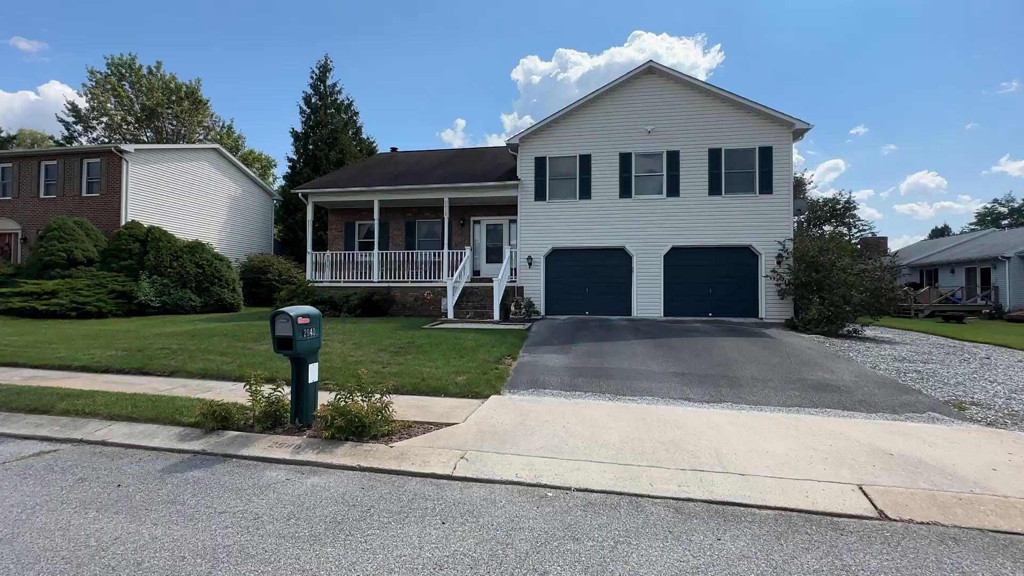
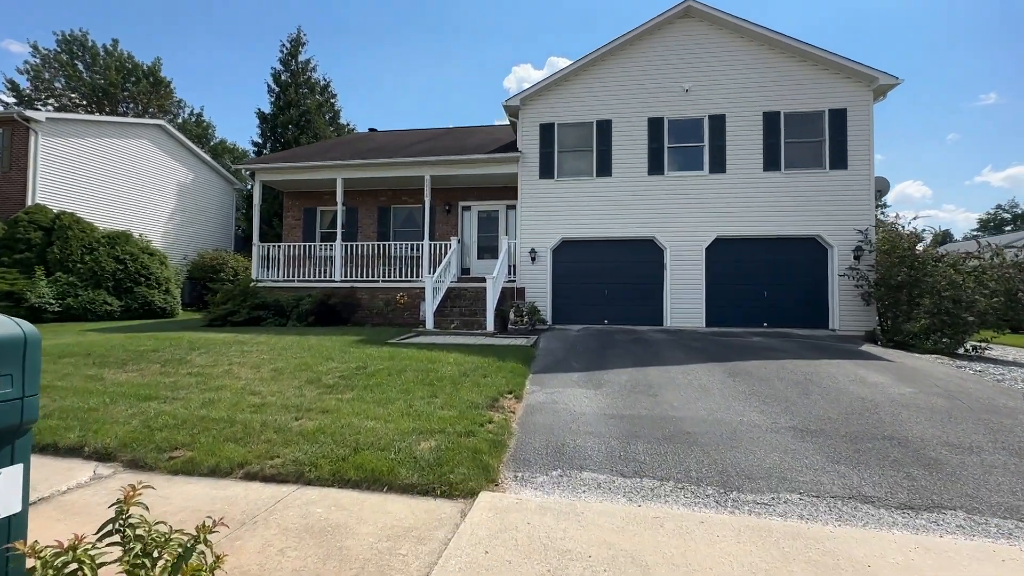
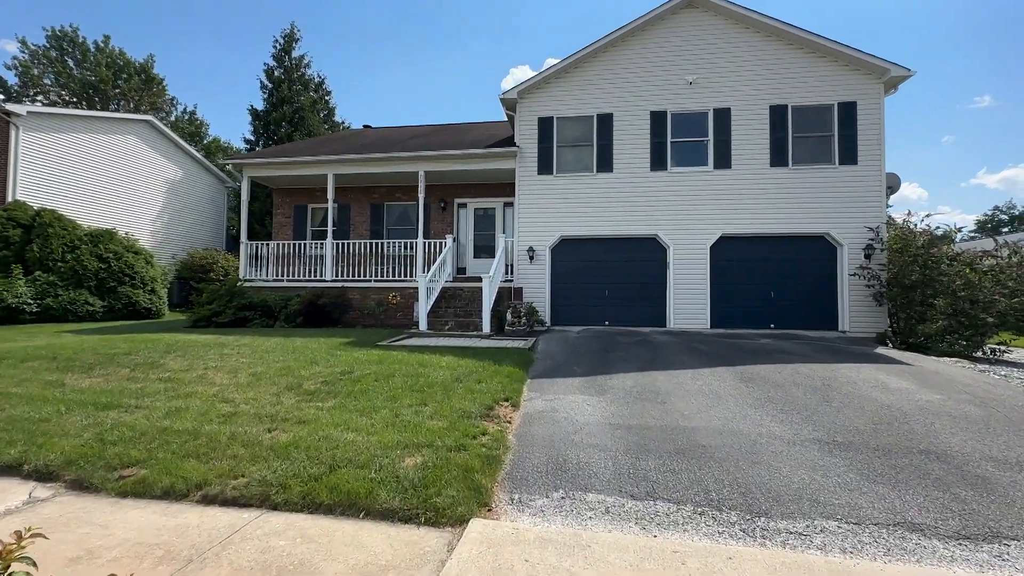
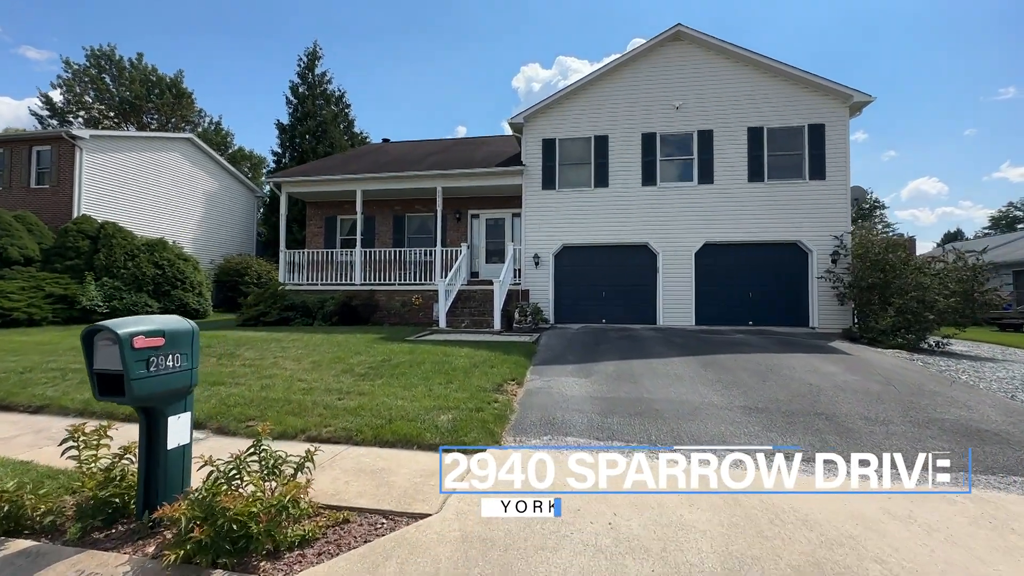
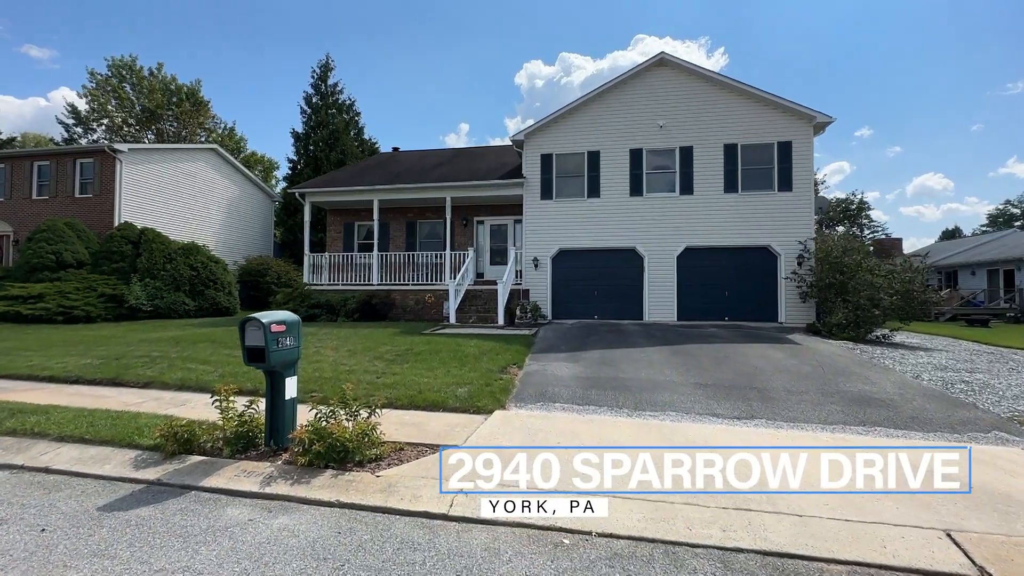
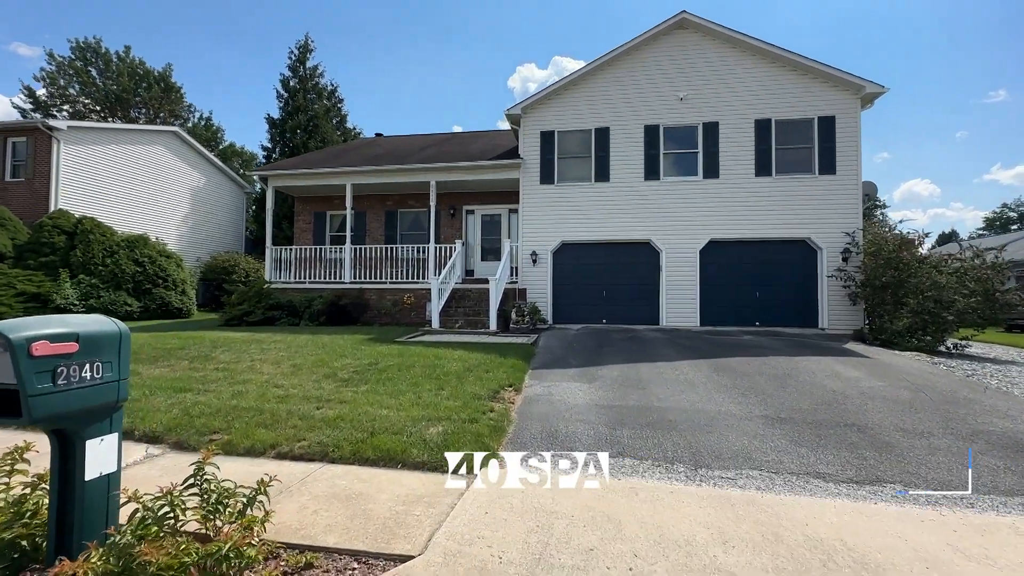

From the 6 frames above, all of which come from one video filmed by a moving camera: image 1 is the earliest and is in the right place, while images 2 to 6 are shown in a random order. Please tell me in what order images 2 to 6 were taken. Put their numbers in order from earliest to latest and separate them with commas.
5, 4, 6, 2, 3
